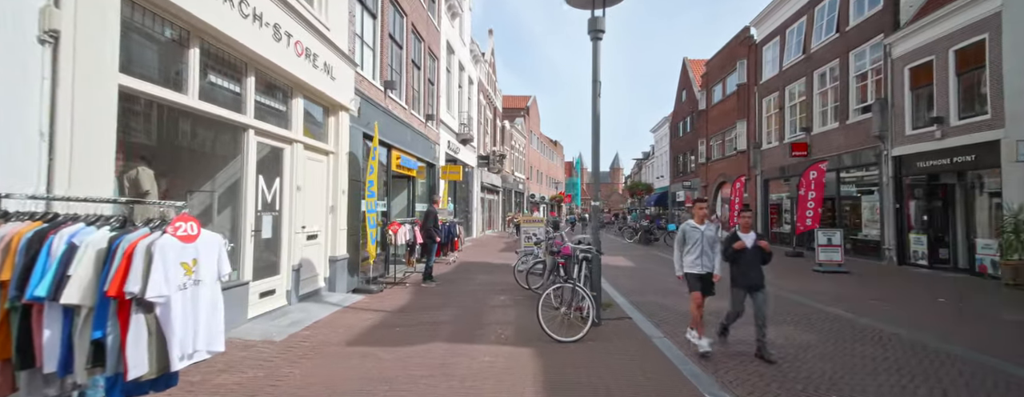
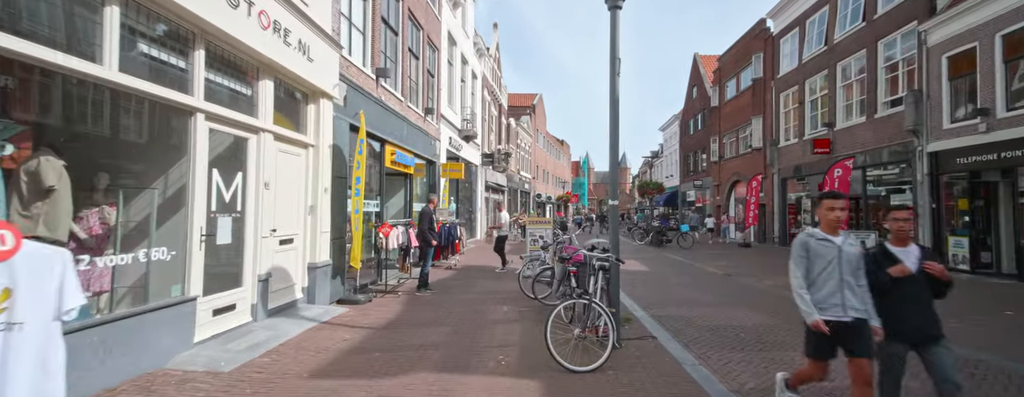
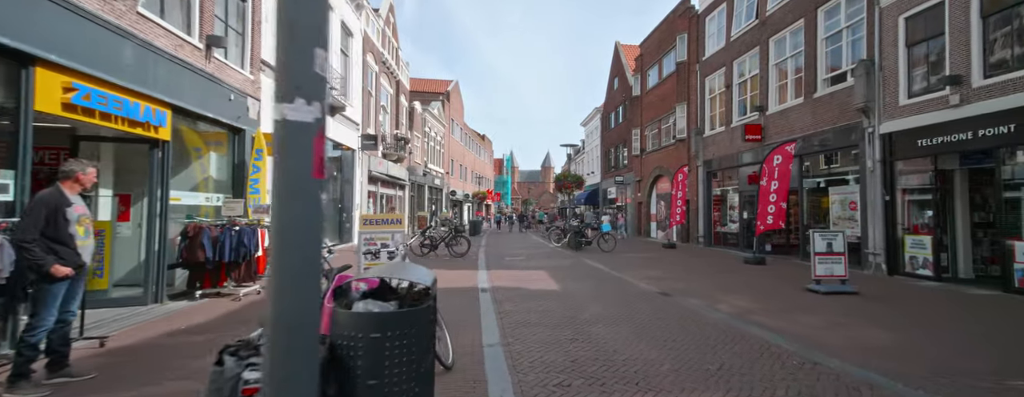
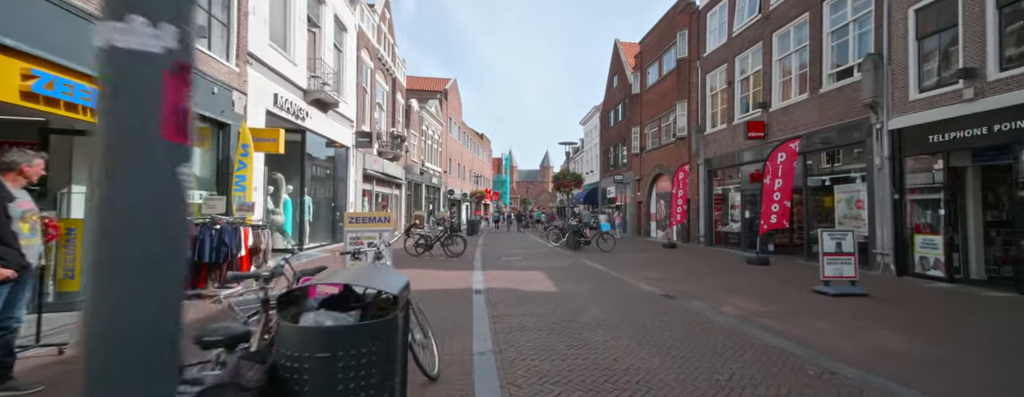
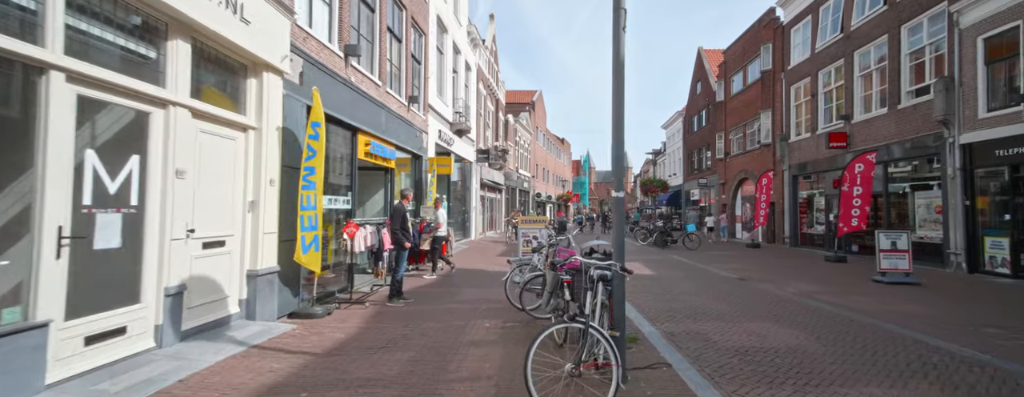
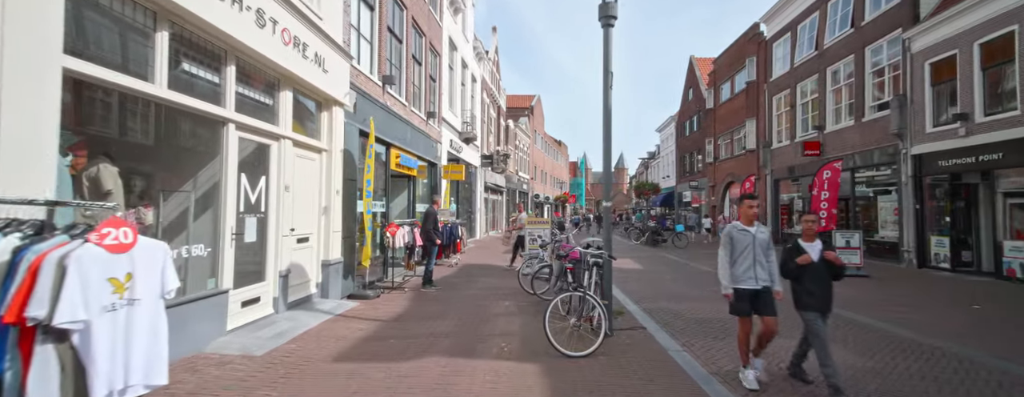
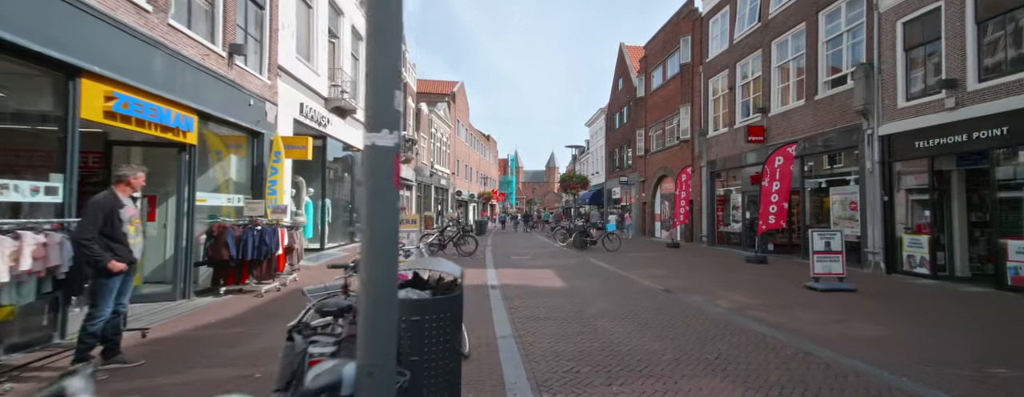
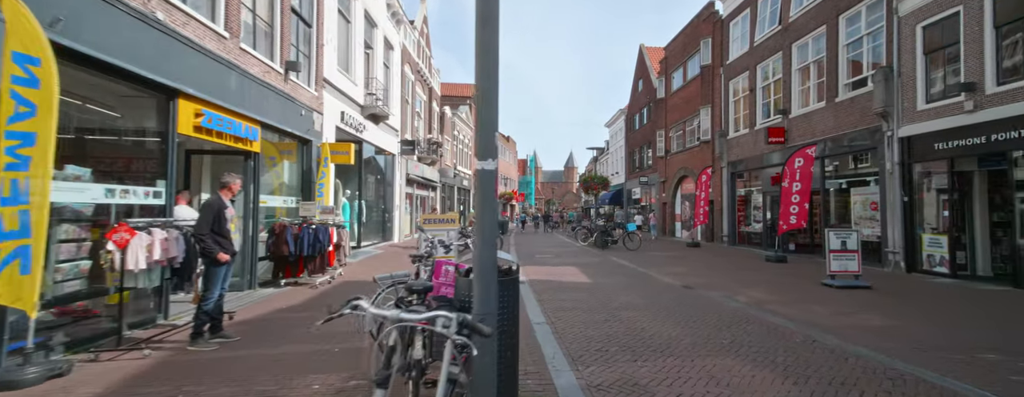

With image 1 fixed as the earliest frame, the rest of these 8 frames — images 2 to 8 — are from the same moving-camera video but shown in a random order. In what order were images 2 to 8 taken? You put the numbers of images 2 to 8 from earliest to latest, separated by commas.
6, 2, 5, 8, 7, 3, 4
